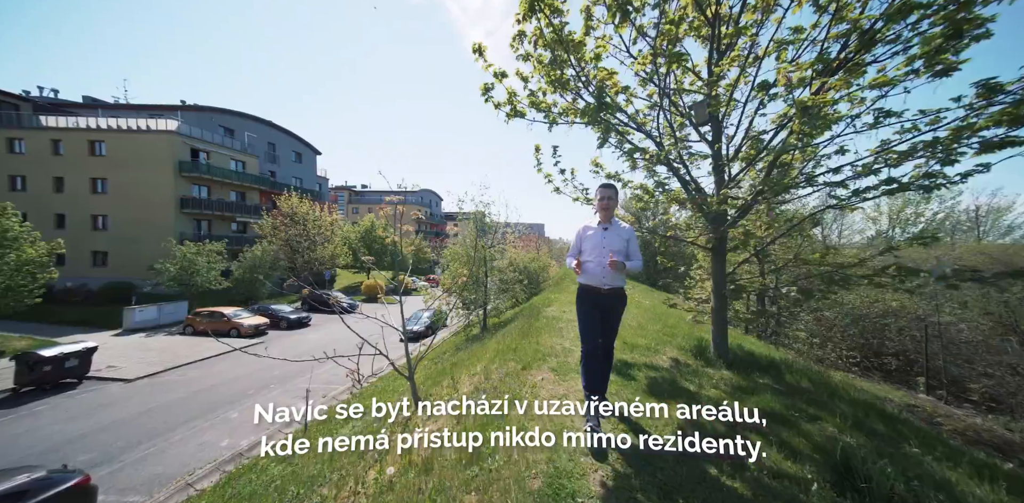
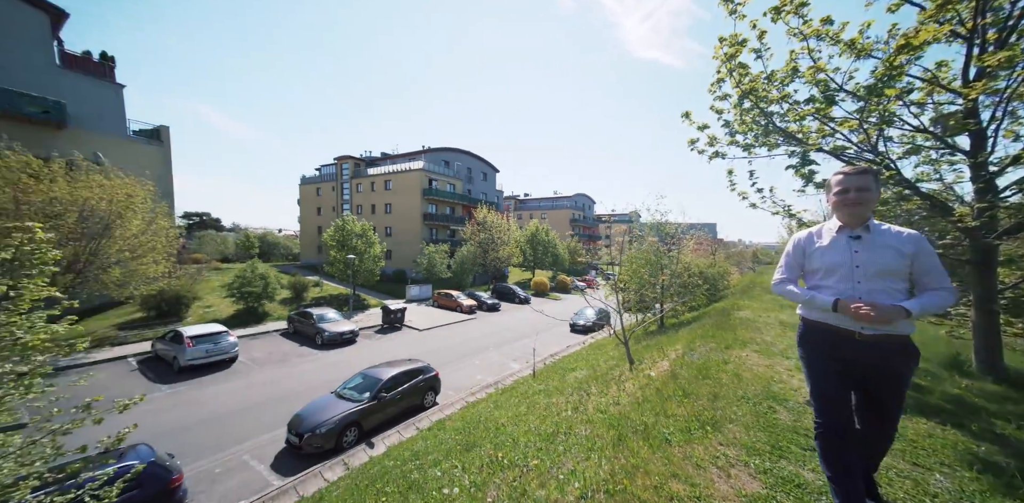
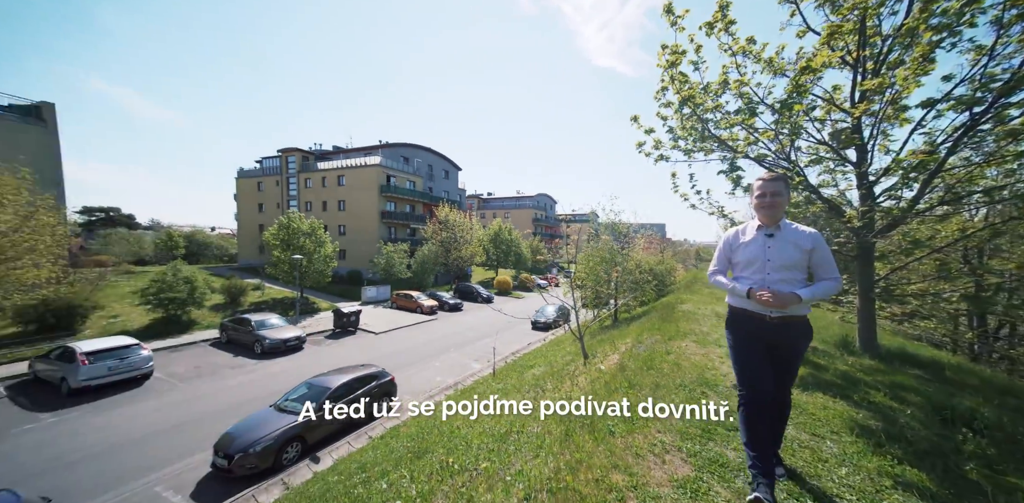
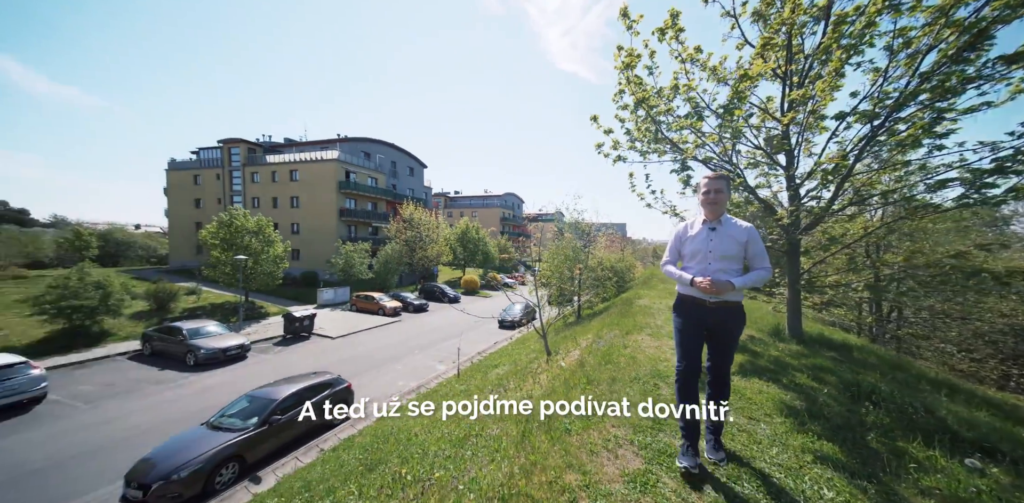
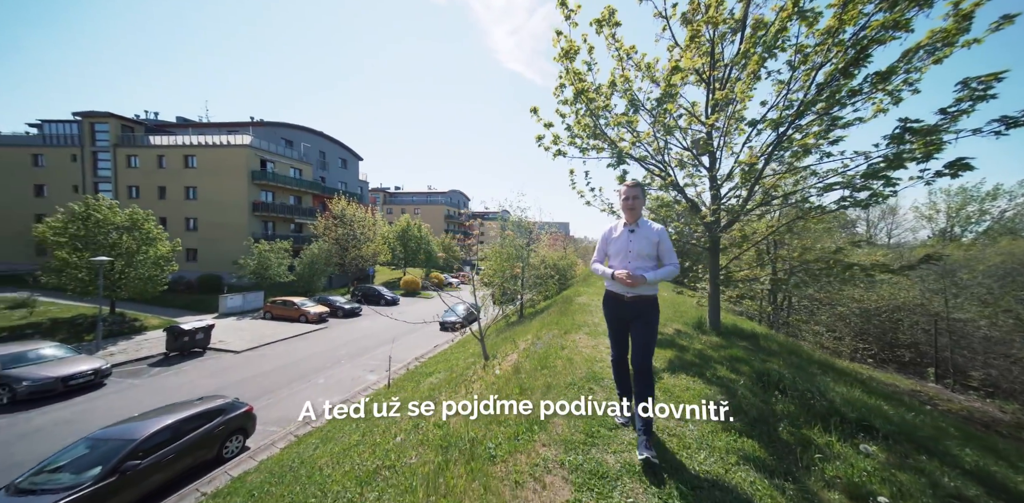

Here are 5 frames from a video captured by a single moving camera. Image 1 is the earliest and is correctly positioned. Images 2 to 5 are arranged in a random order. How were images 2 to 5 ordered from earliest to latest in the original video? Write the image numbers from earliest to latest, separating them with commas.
5, 4, 3, 2
